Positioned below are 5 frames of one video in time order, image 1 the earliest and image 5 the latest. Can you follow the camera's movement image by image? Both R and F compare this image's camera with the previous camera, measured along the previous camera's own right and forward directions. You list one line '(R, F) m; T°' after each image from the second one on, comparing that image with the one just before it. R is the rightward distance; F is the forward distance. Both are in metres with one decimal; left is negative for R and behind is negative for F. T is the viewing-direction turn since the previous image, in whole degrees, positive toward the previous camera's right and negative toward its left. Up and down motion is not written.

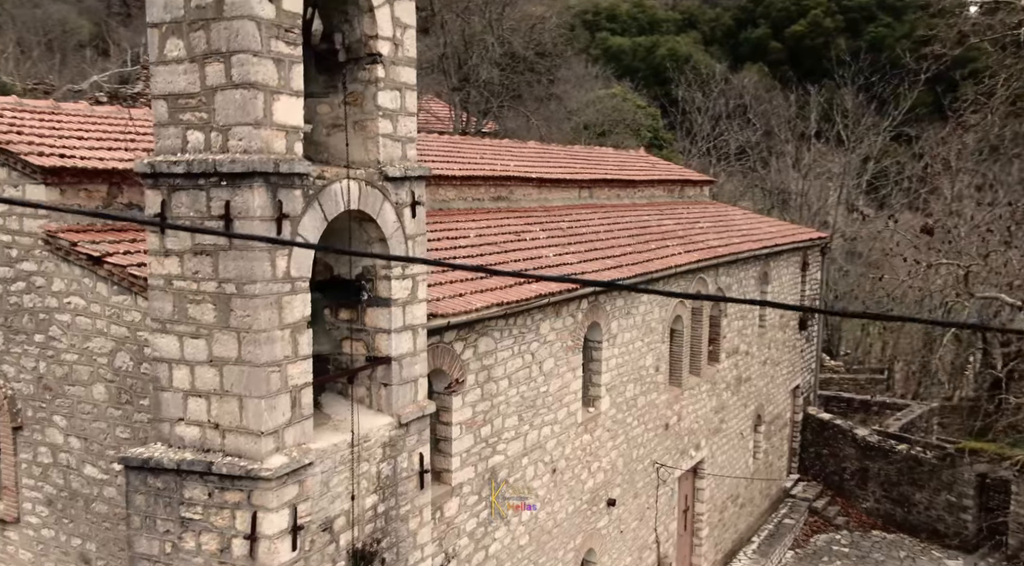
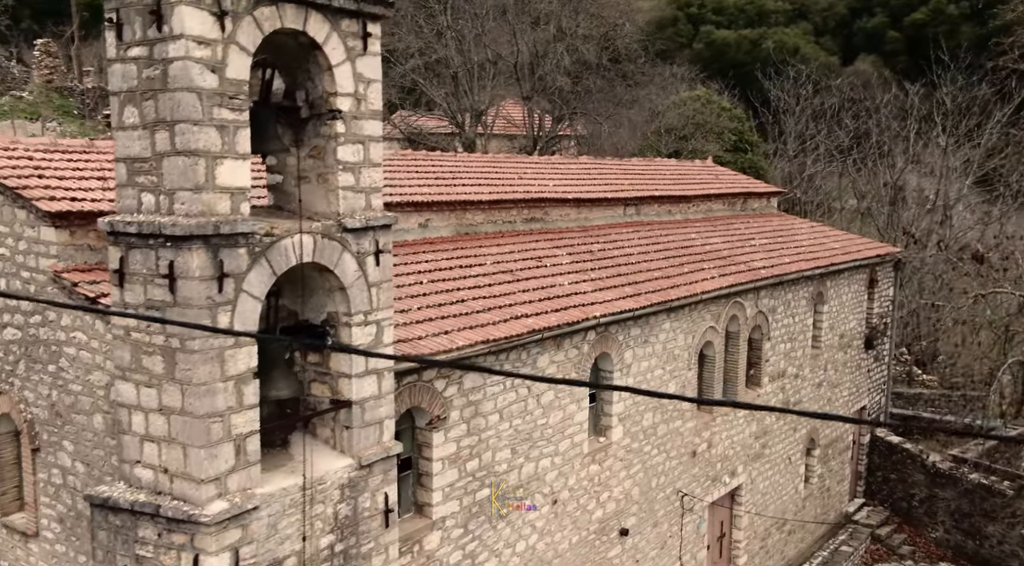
(+1.5, 0.0) m; -7°
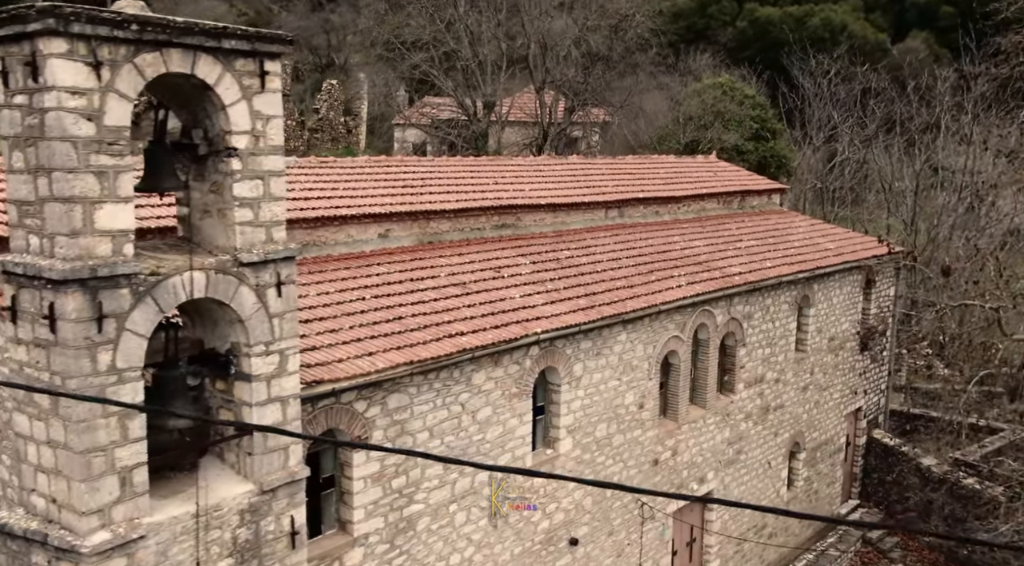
(+1.6, 0.0) m; -4°
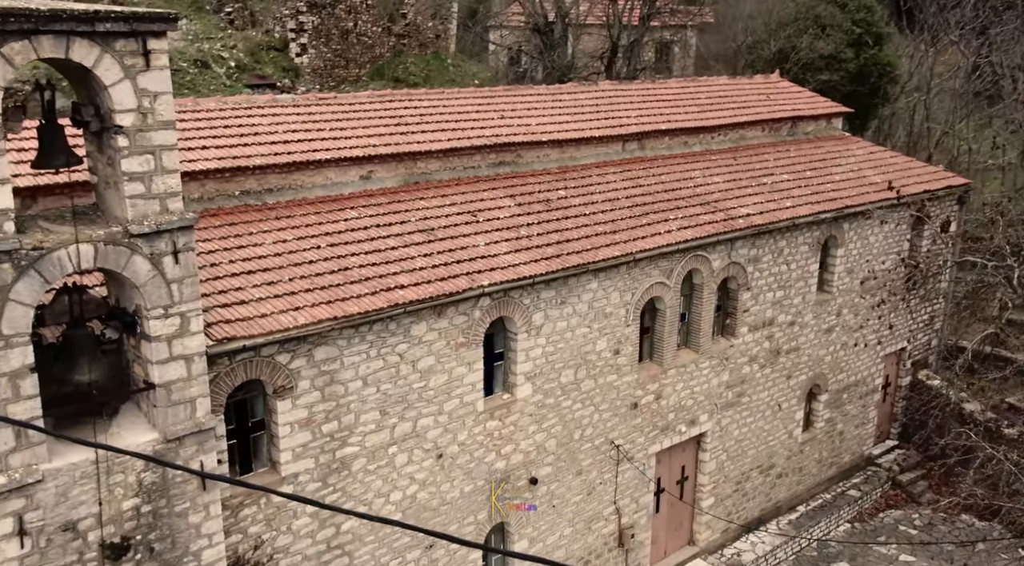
(+2.9, +0.2) m; -11°
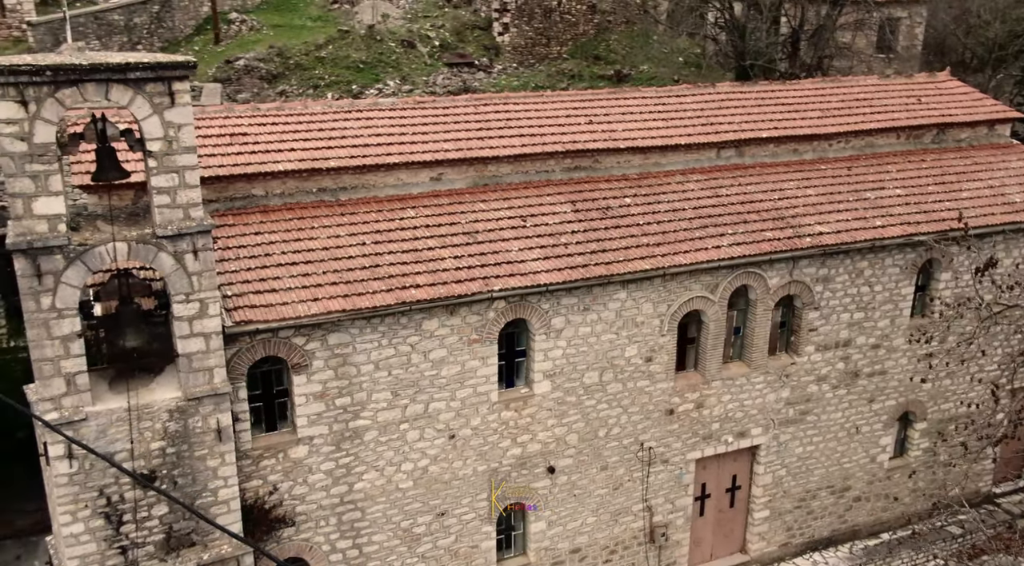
(+4.7, -0.2) m; -21°
